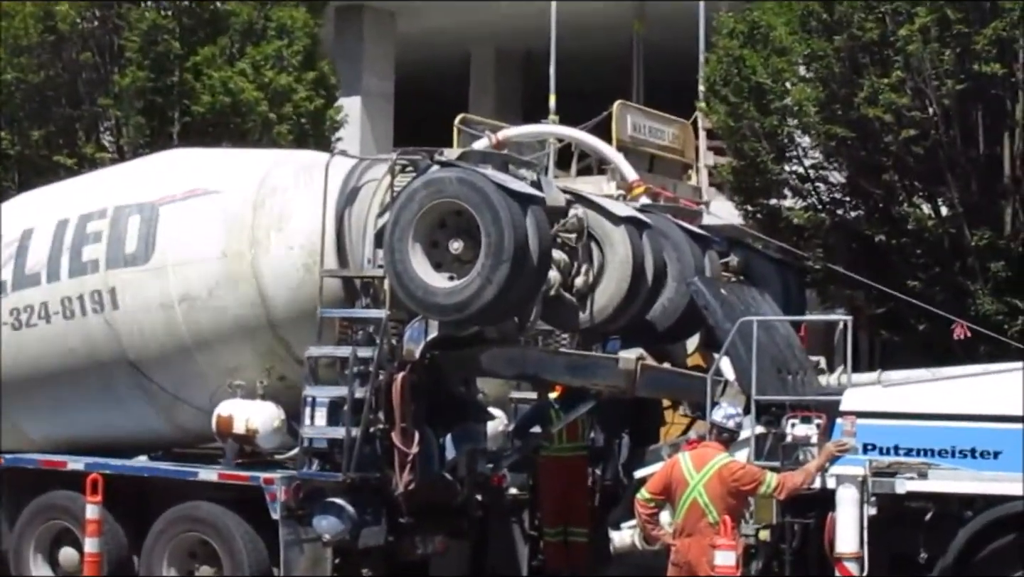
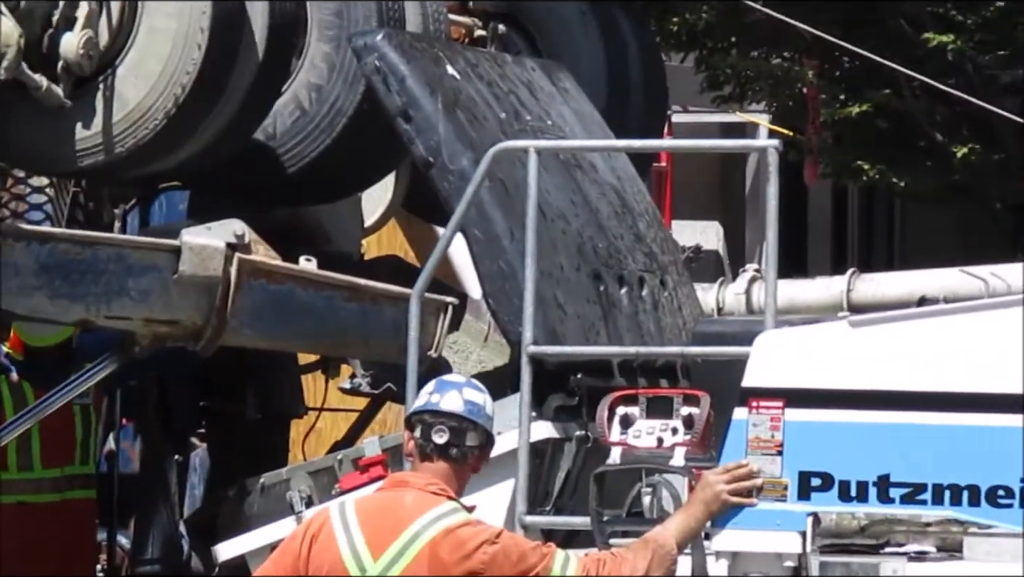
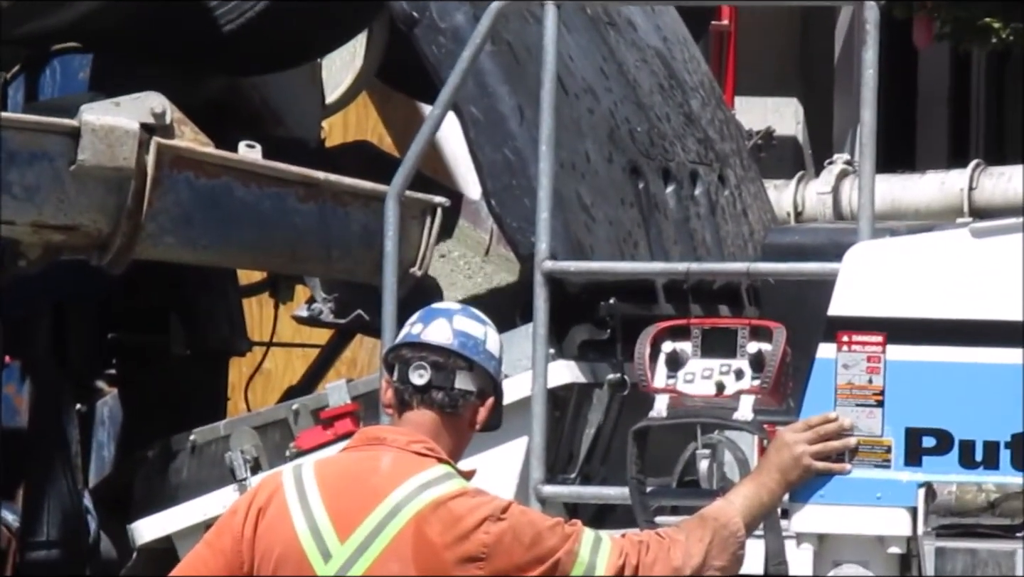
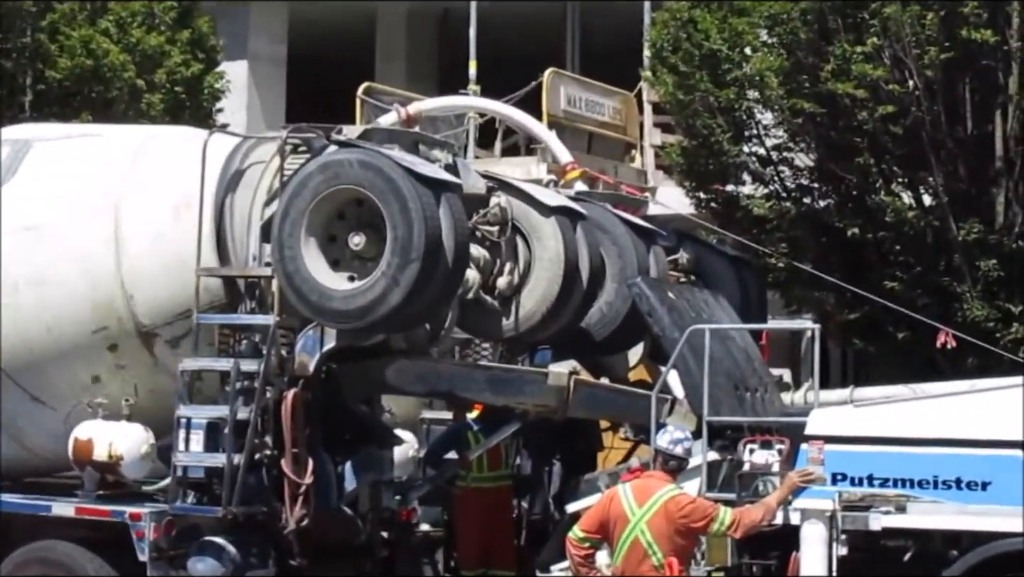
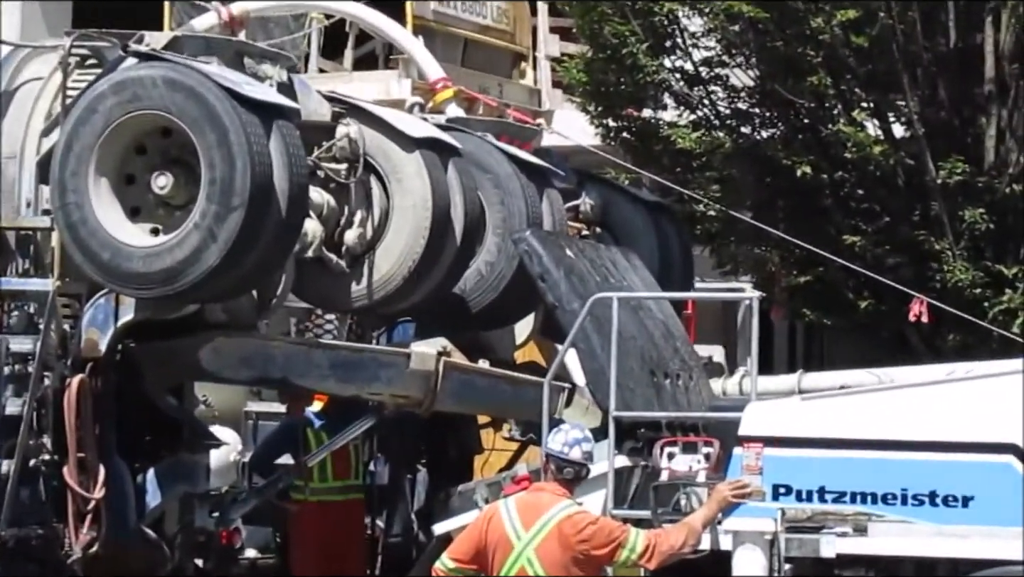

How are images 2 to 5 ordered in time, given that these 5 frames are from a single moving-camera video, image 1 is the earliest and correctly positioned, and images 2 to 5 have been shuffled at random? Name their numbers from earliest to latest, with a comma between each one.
4, 5, 2, 3
